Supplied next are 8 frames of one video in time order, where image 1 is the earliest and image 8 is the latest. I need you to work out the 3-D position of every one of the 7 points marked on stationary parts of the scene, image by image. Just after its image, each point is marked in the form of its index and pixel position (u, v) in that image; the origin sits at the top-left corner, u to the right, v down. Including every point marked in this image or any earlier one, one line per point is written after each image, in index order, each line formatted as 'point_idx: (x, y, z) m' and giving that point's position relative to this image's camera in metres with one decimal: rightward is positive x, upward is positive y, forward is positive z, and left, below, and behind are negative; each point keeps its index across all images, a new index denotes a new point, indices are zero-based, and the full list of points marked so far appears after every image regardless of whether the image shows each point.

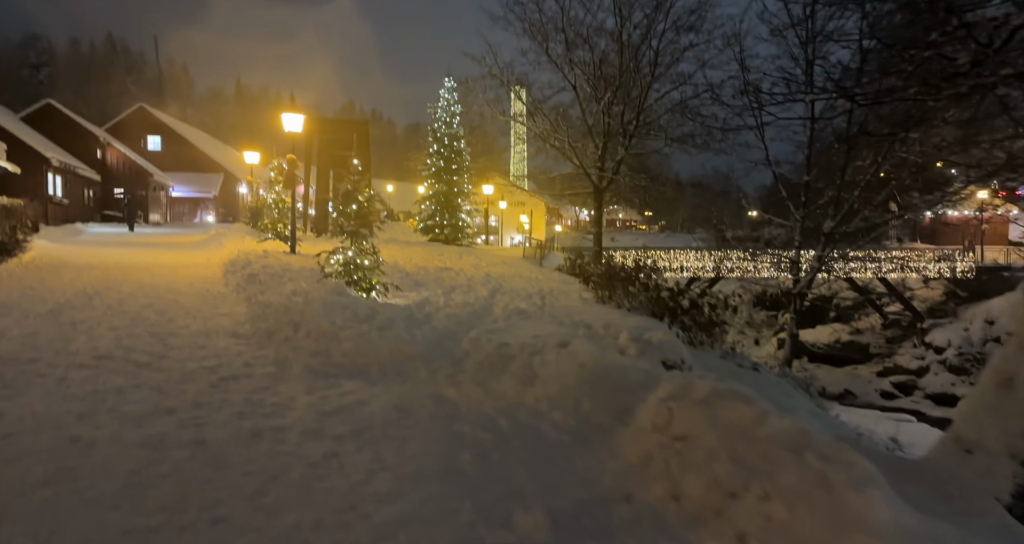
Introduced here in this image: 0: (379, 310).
0: (-1.6, -0.5, +7.3) m
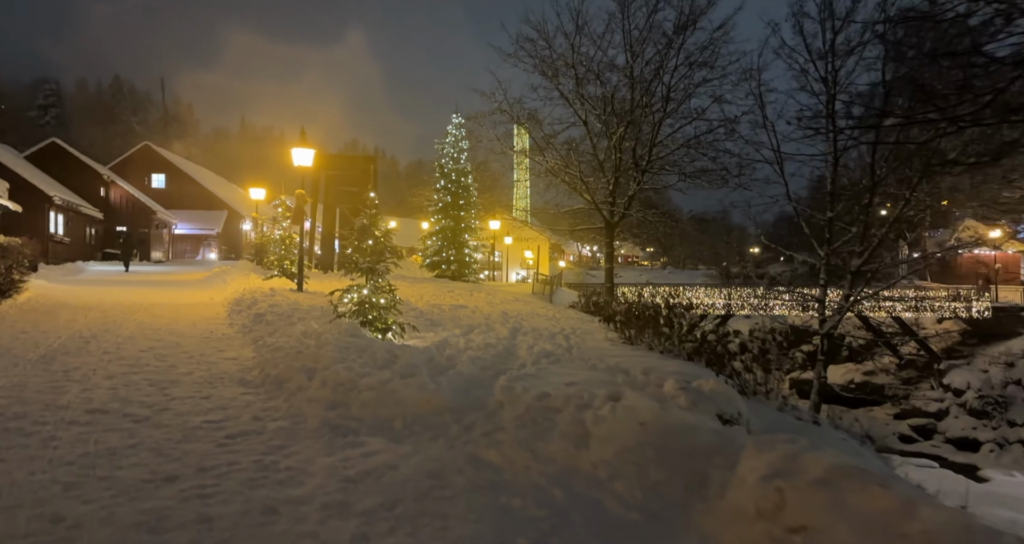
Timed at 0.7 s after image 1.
0: (-1.3, -0.9, +6.7) m
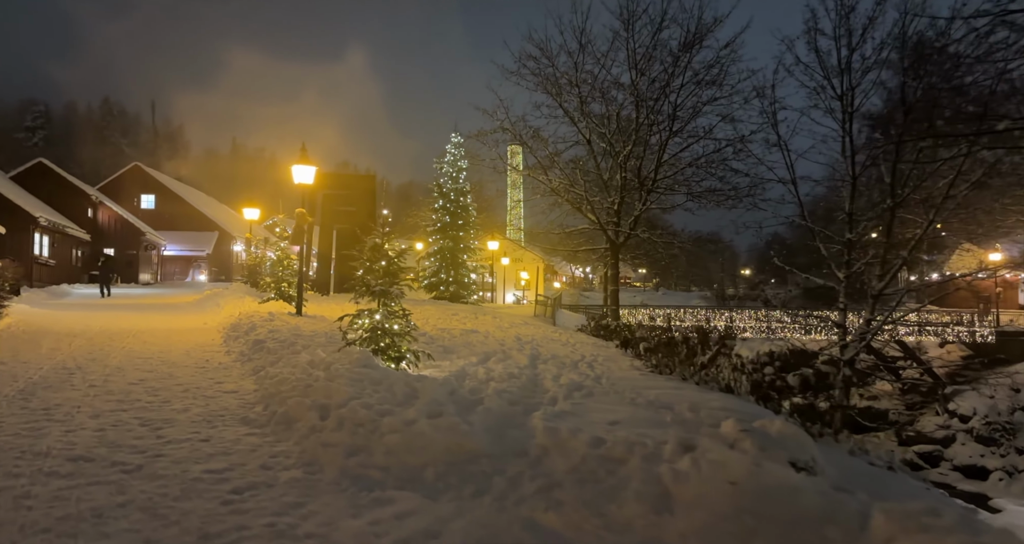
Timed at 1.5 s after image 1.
0: (-1.0, -1.2, +6.1) m
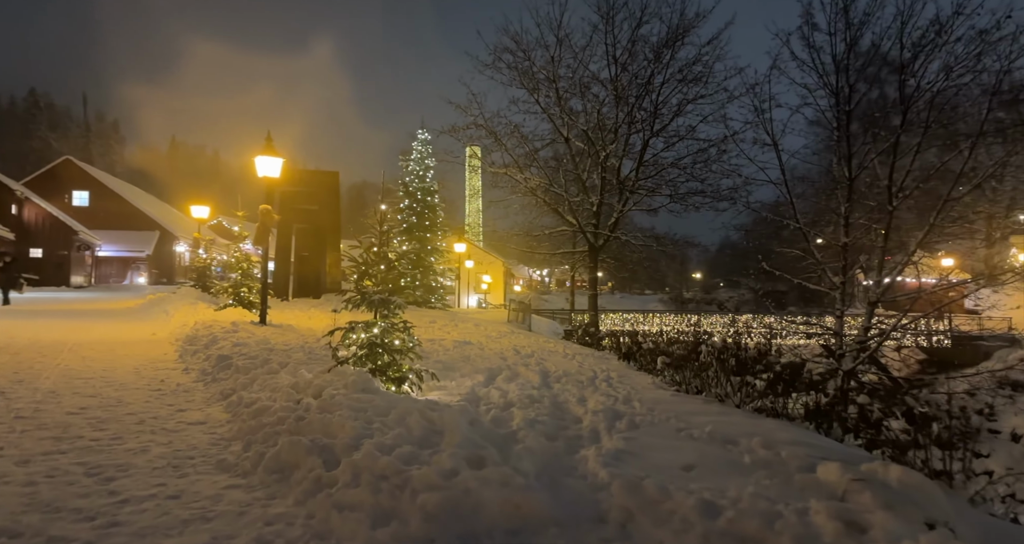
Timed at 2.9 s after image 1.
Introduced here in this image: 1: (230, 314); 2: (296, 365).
0: (-0.6, -1.2, +5.0) m
1: (-6.0, -0.9, +13.2) m
2: (-2.5, -1.1, +7.1) m
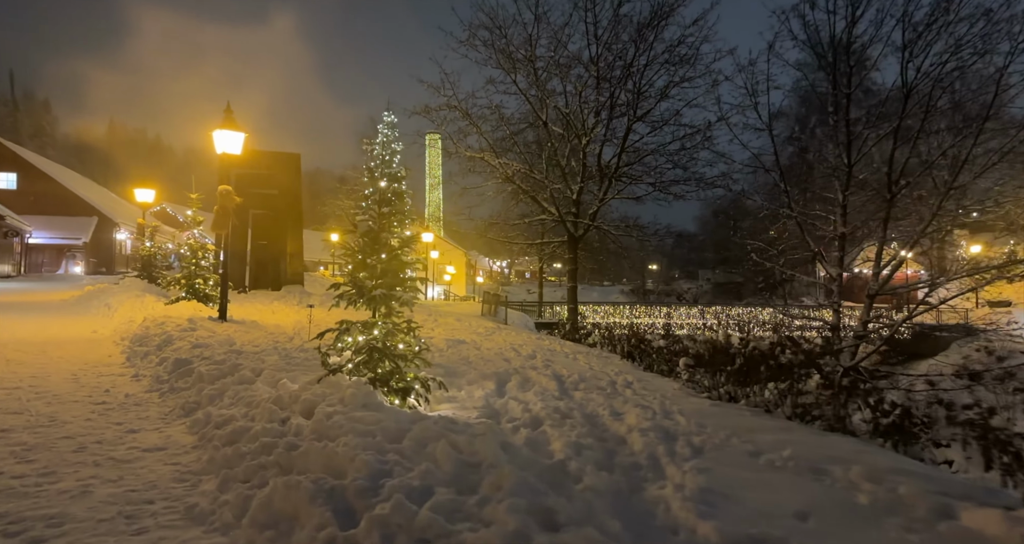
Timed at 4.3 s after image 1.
0: (-0.3, -1.2, +4.0) m
1: (-6.3, -0.7, +11.8) m
2: (-2.3, -1.0, +6.0) m
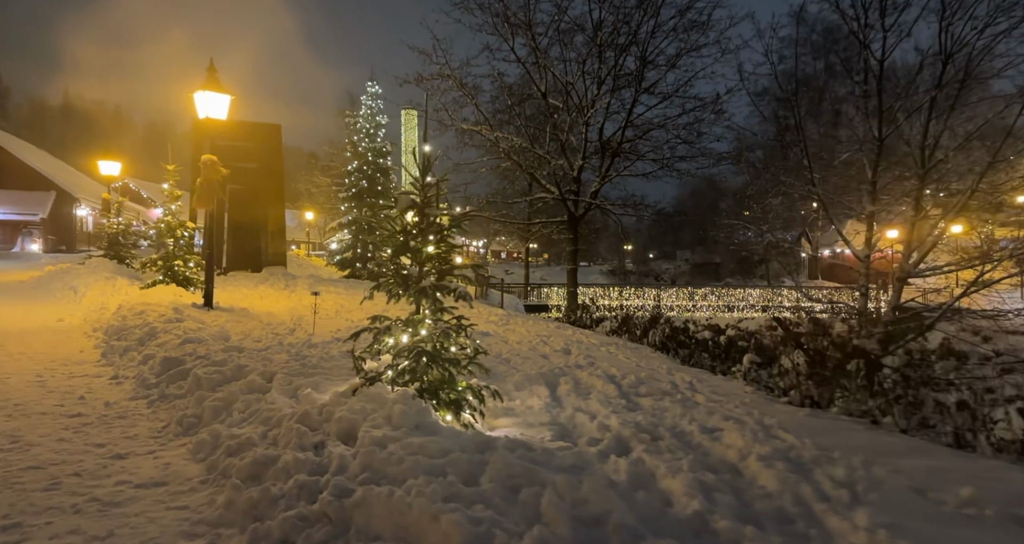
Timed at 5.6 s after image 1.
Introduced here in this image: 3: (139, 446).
0: (+0.3, -1.1, +3.1) m
1: (-6.0, -0.4, +10.6) m
2: (-1.8, -0.9, +4.9) m
3: (-2.7, -1.2, +4.4) m
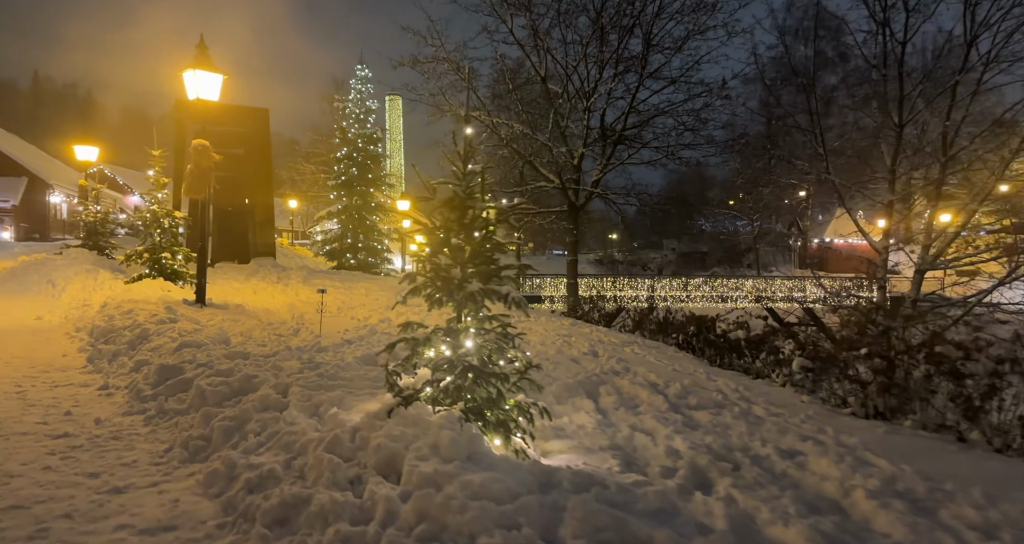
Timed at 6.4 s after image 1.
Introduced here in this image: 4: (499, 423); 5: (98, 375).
0: (+0.7, -1.2, +2.6) m
1: (-5.8, -0.3, +9.9) m
2: (-1.4, -0.9, +4.3) m
3: (-2.3, -1.3, +3.8) m
4: (0.0, -1.0, +3.9) m
5: (-4.1, -0.9, +6.1) m
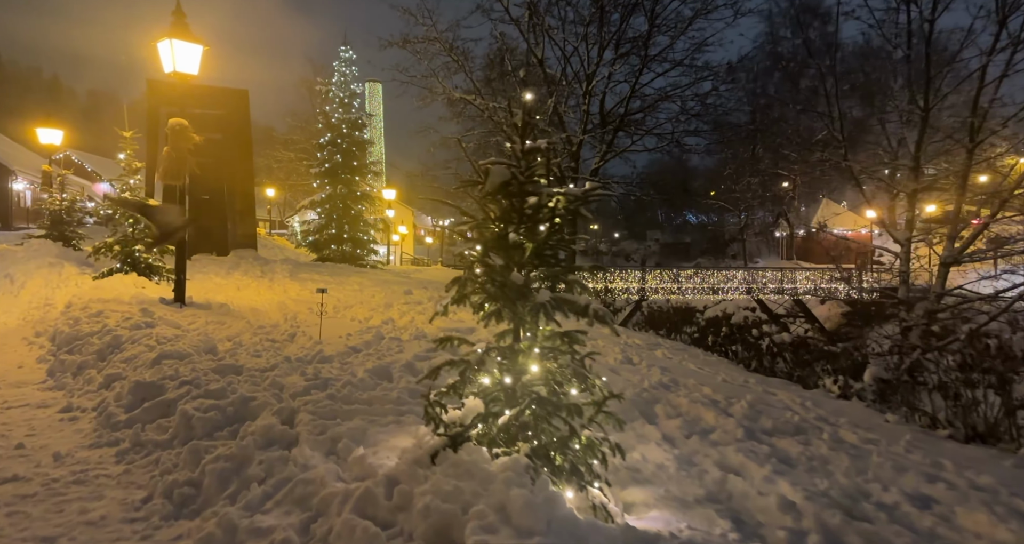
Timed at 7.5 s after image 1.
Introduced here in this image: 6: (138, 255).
0: (+1.1, -1.3, +1.8) m
1: (-5.6, -0.2, +8.9) m
2: (-1.0, -0.9, +3.5) m
3: (-1.9, -1.3, +2.9) m
4: (+0.3, -1.0, +3.1) m
5: (-3.7, -0.9, +5.1) m
6: (-6.2, +0.3, +10.2) m
